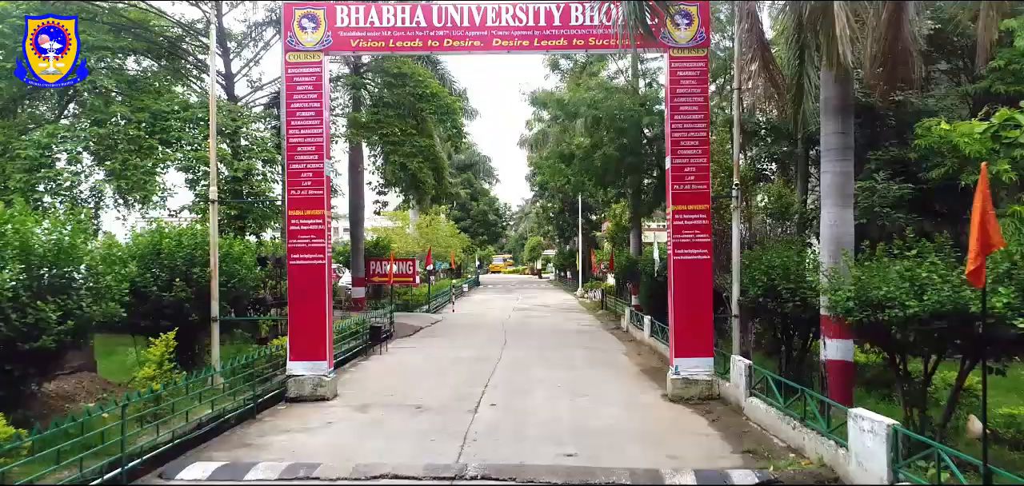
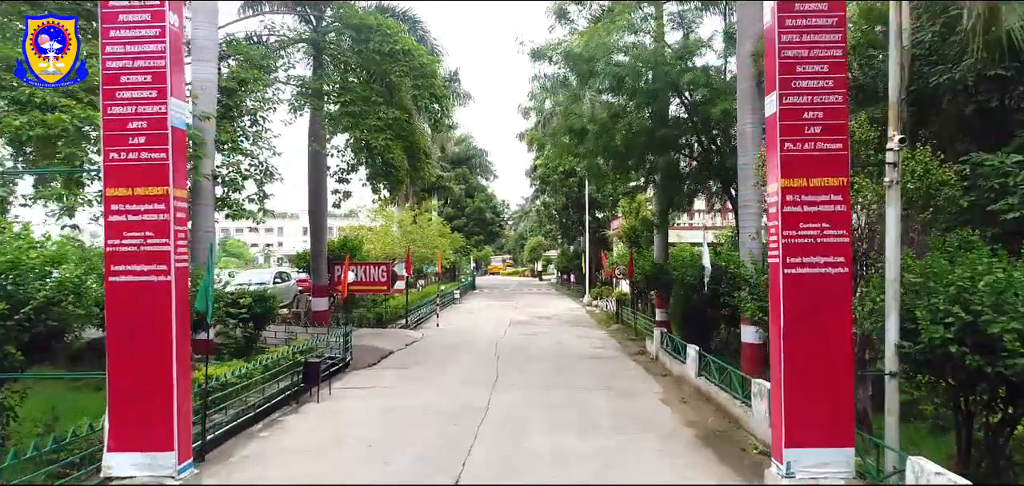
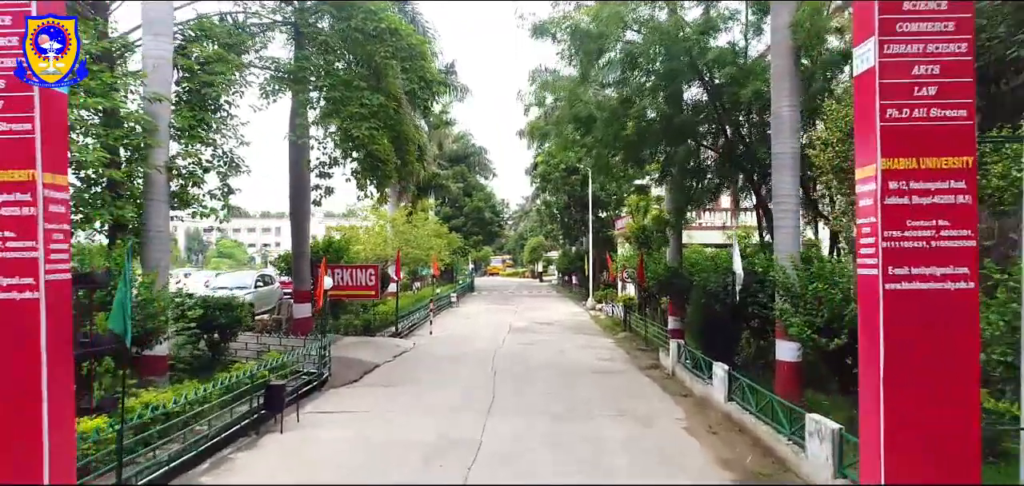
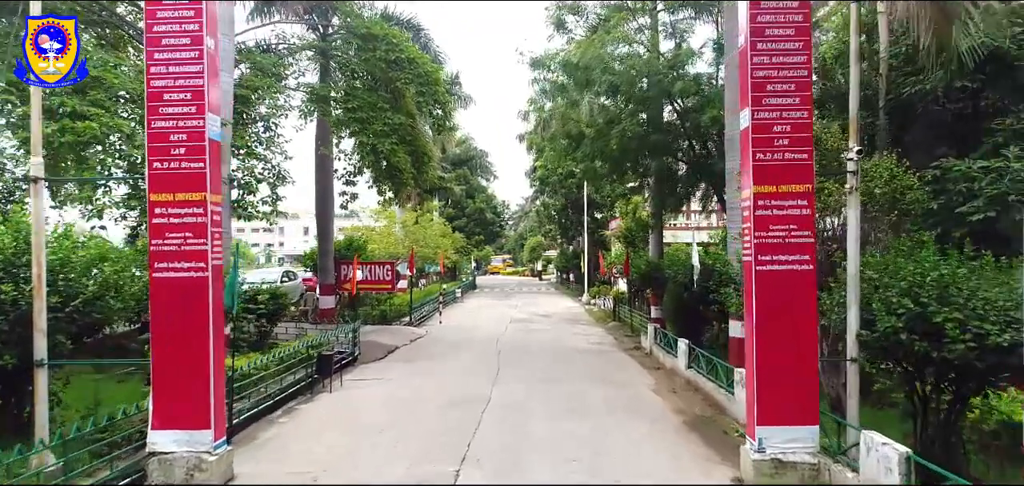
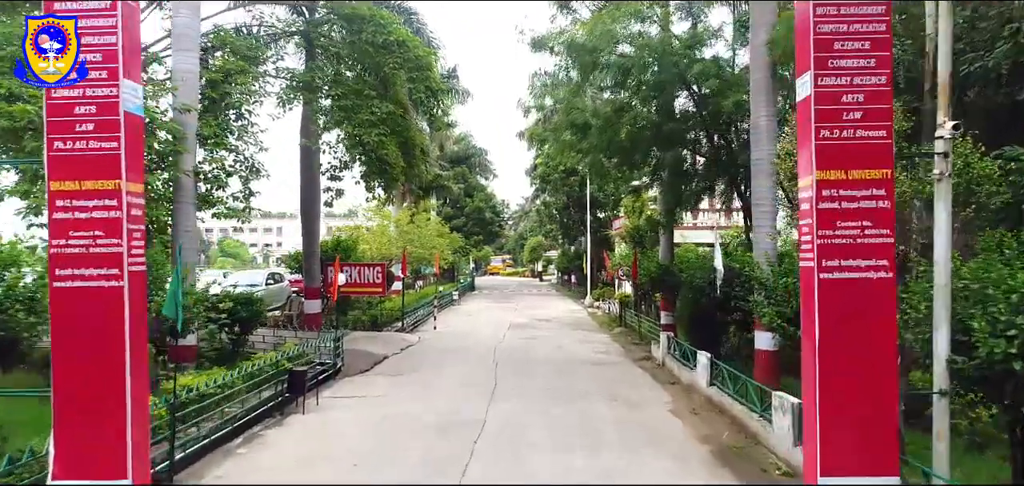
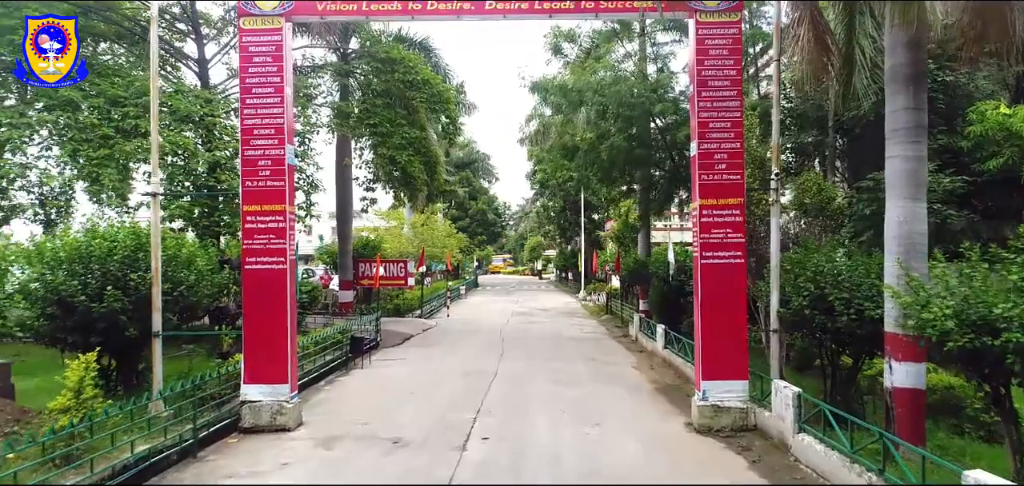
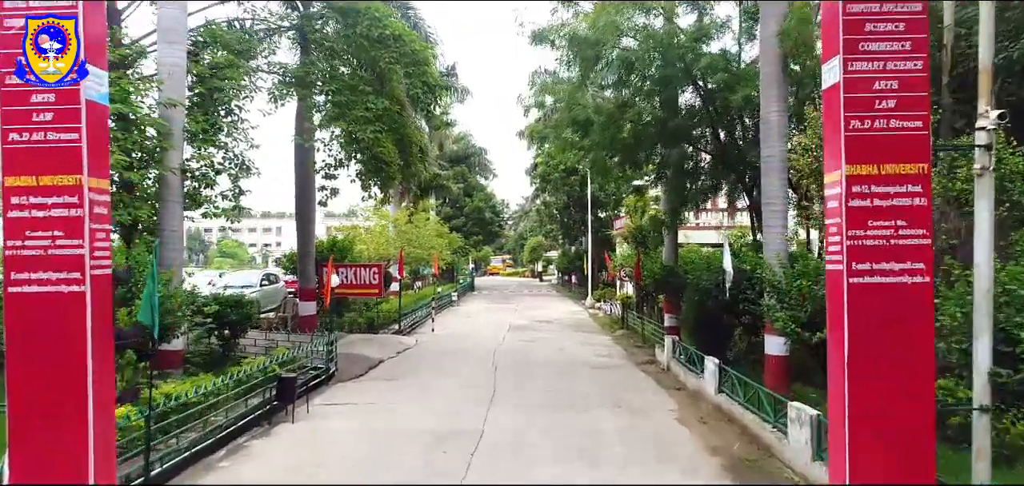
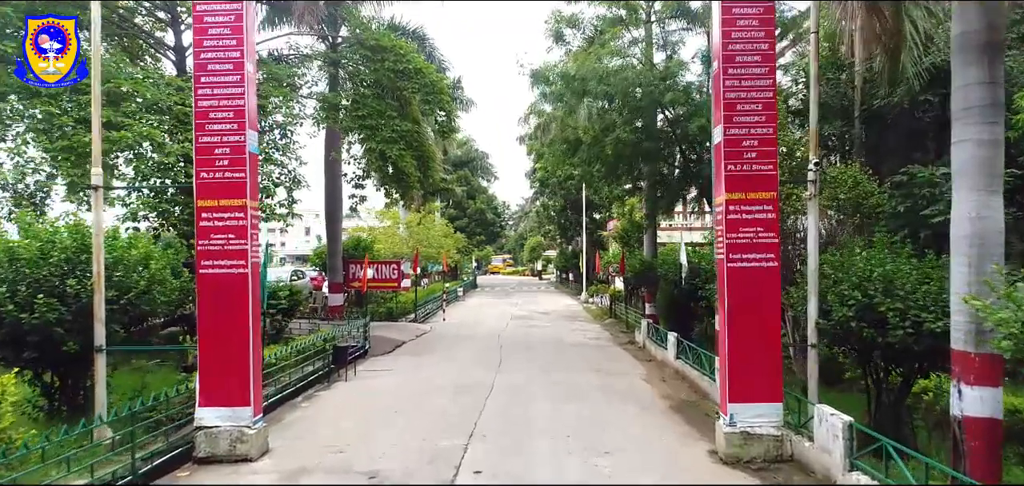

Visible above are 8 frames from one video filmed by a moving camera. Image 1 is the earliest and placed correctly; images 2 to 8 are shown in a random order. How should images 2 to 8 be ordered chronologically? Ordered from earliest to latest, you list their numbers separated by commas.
6, 8, 4, 2, 5, 7, 3
